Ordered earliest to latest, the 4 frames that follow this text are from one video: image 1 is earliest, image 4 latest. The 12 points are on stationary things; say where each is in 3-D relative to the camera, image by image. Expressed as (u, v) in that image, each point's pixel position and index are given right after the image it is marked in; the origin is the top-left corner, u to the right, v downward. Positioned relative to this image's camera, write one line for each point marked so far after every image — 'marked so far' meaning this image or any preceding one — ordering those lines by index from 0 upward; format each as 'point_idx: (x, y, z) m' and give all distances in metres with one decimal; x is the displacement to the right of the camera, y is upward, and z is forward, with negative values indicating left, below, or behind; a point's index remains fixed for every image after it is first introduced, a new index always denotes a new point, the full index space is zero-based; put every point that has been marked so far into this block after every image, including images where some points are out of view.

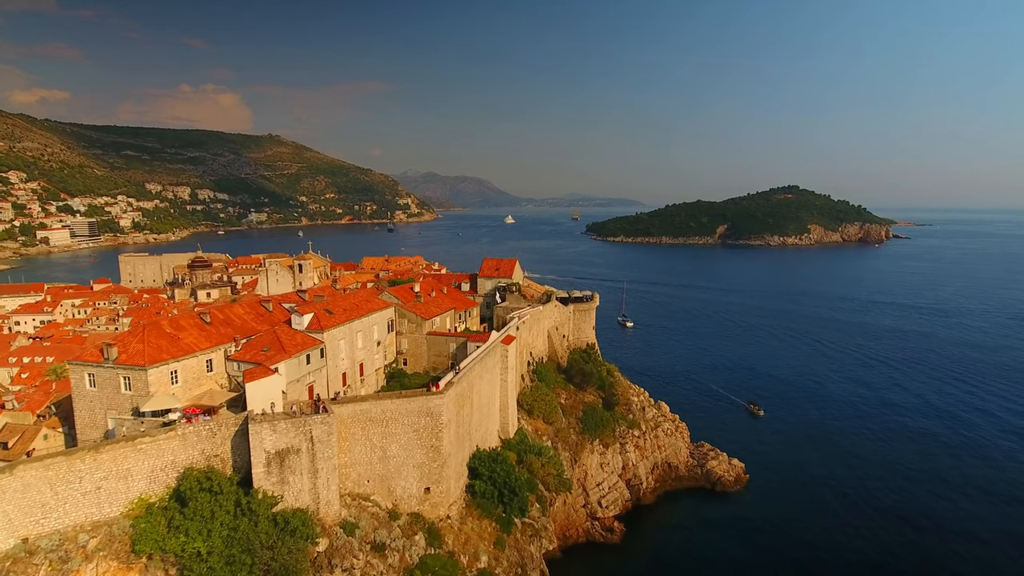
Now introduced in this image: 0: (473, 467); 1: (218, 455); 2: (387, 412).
0: (-1.3, -6.0, +19.2) m
1: (-7.8, -4.5, +14.9) m
2: (-3.5, -3.5, +15.9) m
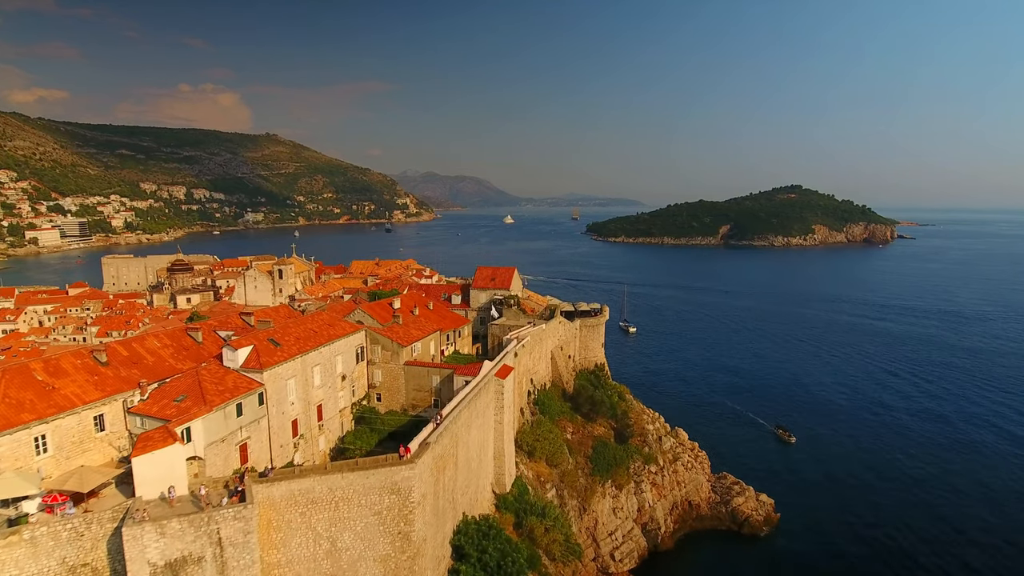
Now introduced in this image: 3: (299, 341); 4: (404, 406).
0: (-1.4, -6.7, +14.9) m
1: (-7.9, -5.1, +10.7) m
2: (-3.6, -4.1, +11.7) m
3: (-6.1, -1.5, +16.4) m
4: (-3.7, -4.0, +19.4) m
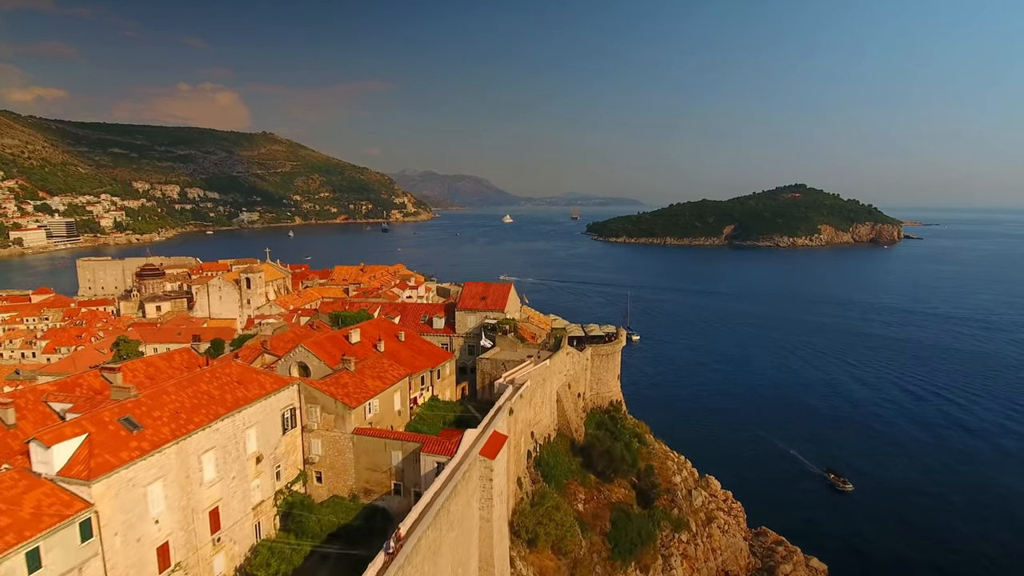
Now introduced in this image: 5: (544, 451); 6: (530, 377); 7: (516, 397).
0: (-1.6, -7.5, +9.3) m
1: (-8.0, -6.0, +5.0) m
2: (-3.7, -5.0, +6.1) m
3: (-6.2, -2.4, +10.8) m
4: (-3.8, -4.9, +13.8) m
5: (+1.1, -5.4, +19.2) m
6: (+0.6, -2.8, +18.4) m
7: (+0.1, -3.2, +16.7) m
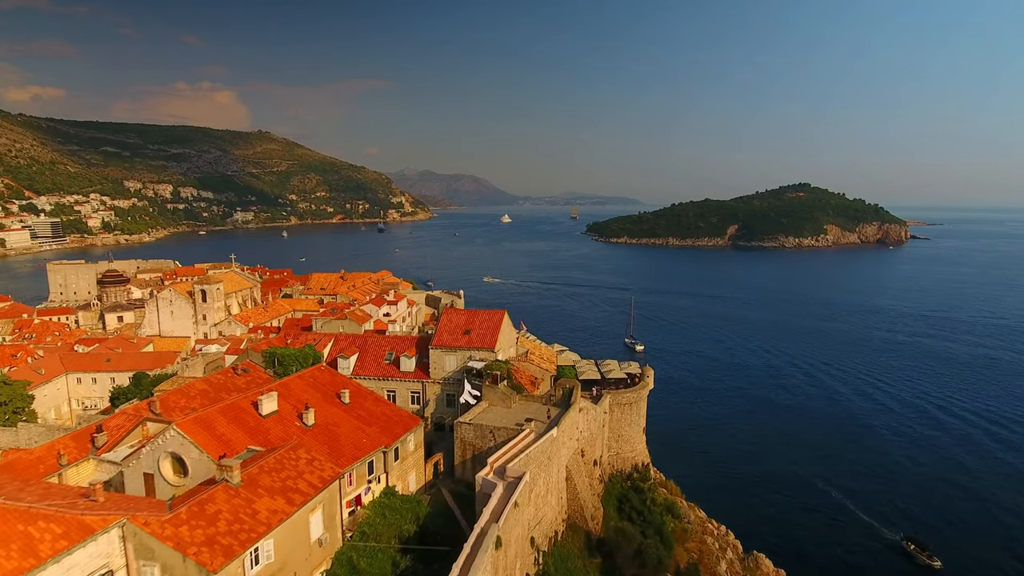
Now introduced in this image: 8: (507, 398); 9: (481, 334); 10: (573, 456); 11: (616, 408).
0: (-1.8, -8.5, +3.5) m
1: (-8.2, -6.9, -0.8) m
2: (-3.9, -5.9, +0.2) m
3: (-6.4, -3.3, +5.0) m
4: (-4.0, -5.8, +8.0) m
5: (+0.9, -6.3, +13.3) m
6: (+0.4, -3.8, +12.6) m
7: (-0.1, -4.1, +10.9) m
8: (-0.1, -3.0, +15.9) m
9: (-1.0, -1.4, +18.3) m
10: (+1.7, -4.6, +15.6) m
11: (+3.4, -3.9, +18.6) m
